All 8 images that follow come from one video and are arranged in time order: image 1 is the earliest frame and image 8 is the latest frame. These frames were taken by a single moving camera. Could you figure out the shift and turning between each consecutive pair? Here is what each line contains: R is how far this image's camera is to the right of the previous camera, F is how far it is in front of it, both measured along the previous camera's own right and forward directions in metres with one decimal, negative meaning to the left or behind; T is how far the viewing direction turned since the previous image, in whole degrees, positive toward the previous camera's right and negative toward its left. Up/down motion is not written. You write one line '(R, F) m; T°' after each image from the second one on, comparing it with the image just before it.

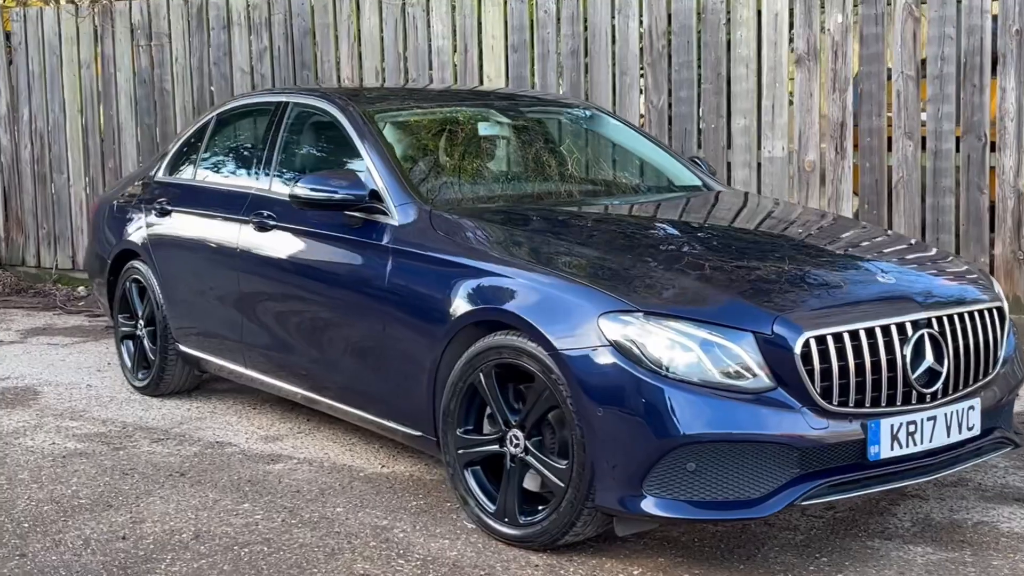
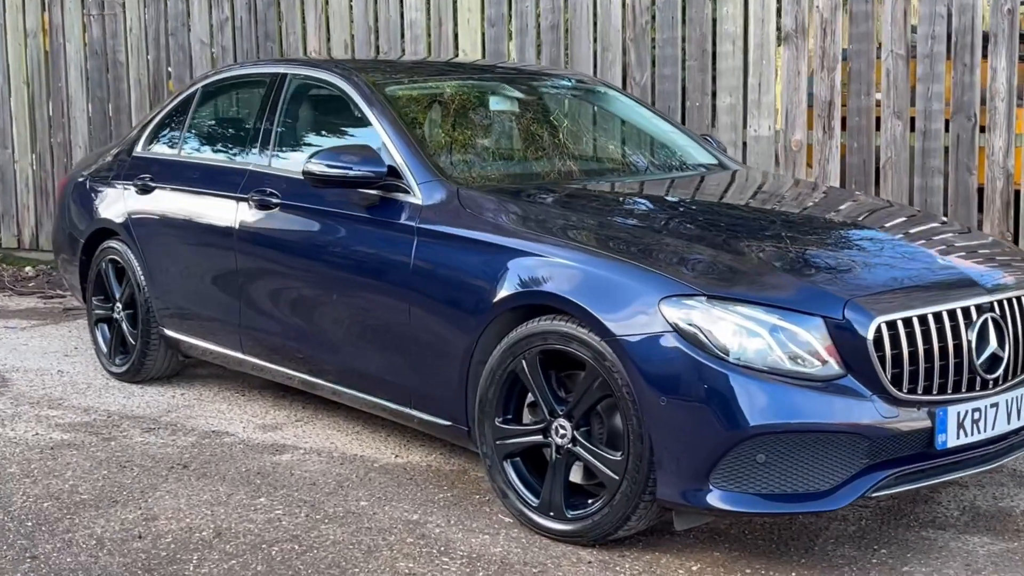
(-0.4, +0.2) m; +4°
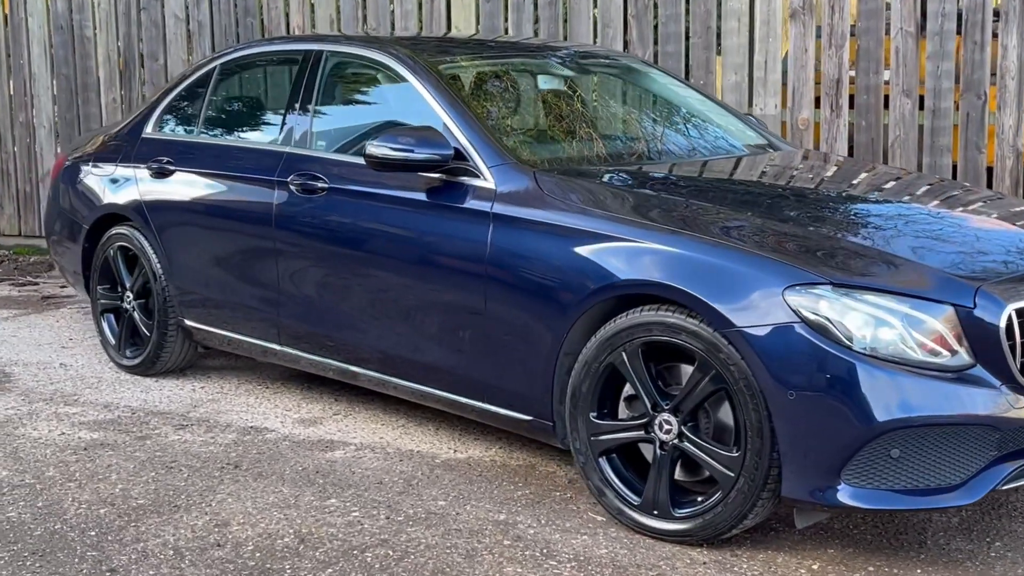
(-0.5, +0.2) m; +4°
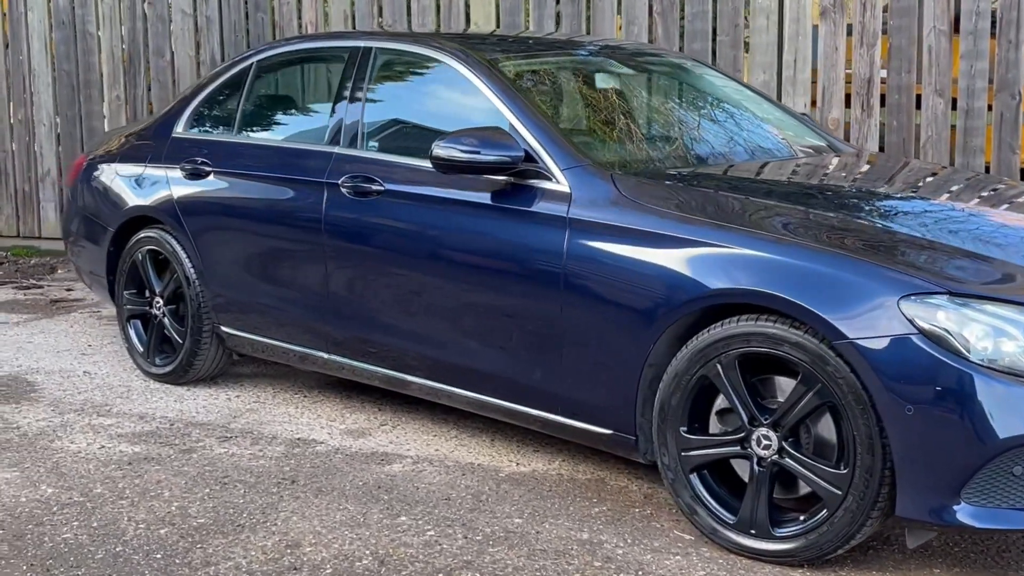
(-0.3, +0.2) m; +1°
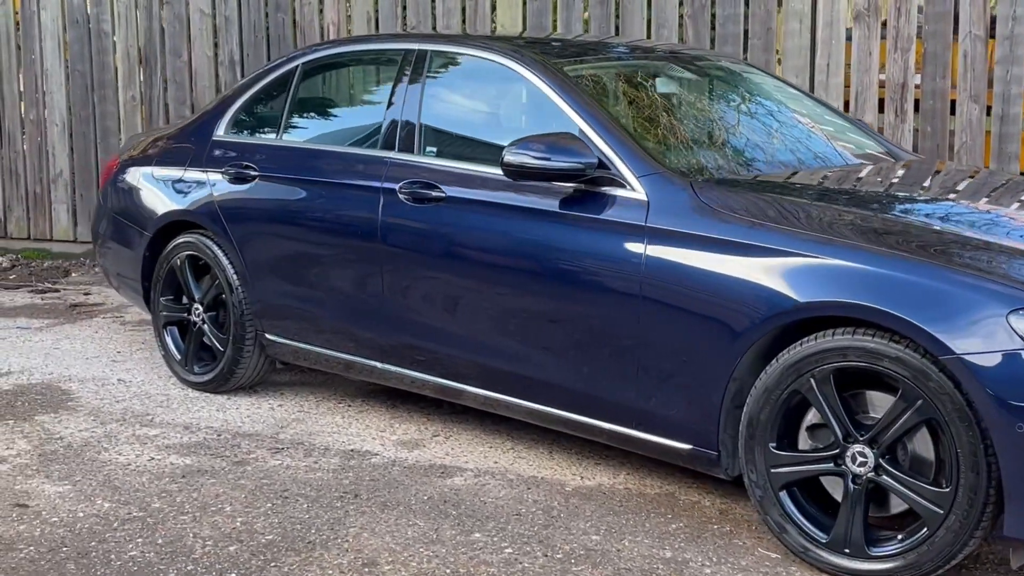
(-0.3, +0.1) m; +1°
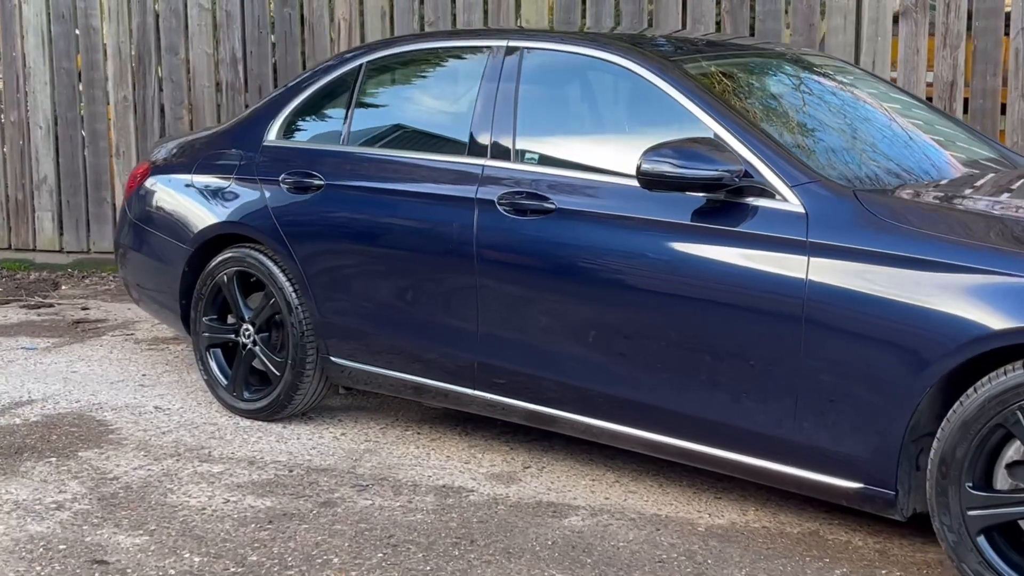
(-0.5, +0.4) m; +3°
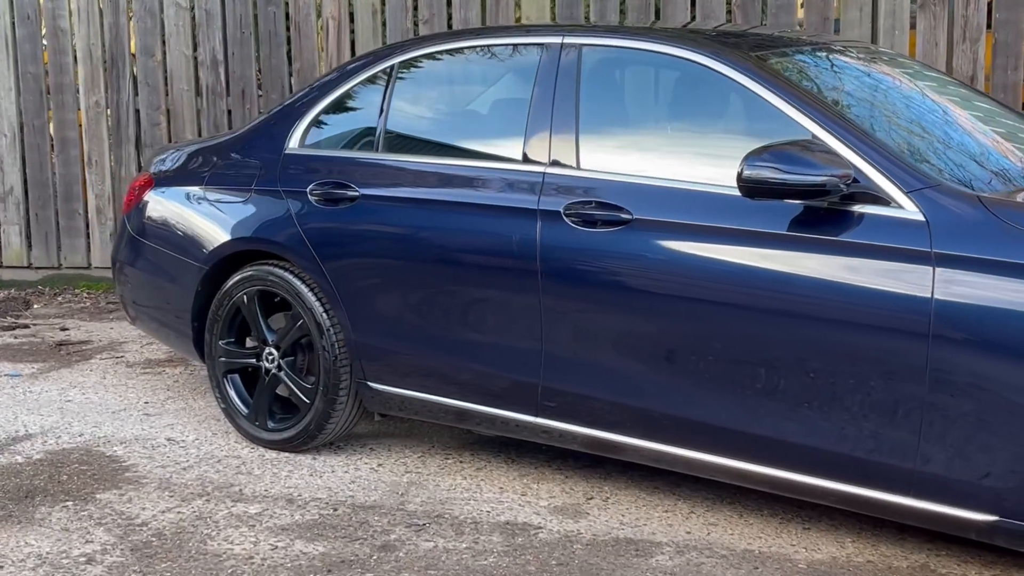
(-0.4, +0.3) m; +3°
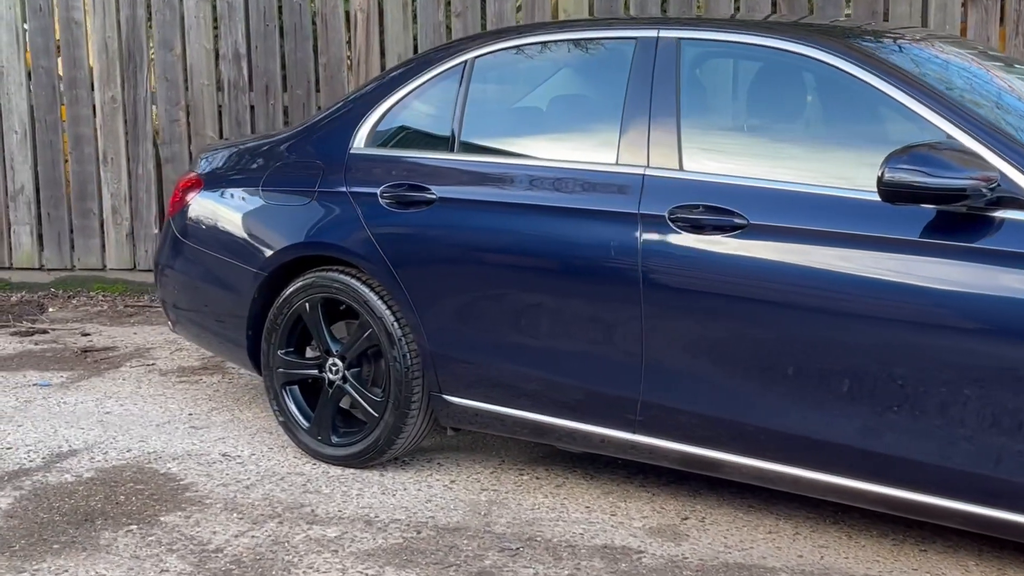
(-0.3, +0.2) m; +1°
